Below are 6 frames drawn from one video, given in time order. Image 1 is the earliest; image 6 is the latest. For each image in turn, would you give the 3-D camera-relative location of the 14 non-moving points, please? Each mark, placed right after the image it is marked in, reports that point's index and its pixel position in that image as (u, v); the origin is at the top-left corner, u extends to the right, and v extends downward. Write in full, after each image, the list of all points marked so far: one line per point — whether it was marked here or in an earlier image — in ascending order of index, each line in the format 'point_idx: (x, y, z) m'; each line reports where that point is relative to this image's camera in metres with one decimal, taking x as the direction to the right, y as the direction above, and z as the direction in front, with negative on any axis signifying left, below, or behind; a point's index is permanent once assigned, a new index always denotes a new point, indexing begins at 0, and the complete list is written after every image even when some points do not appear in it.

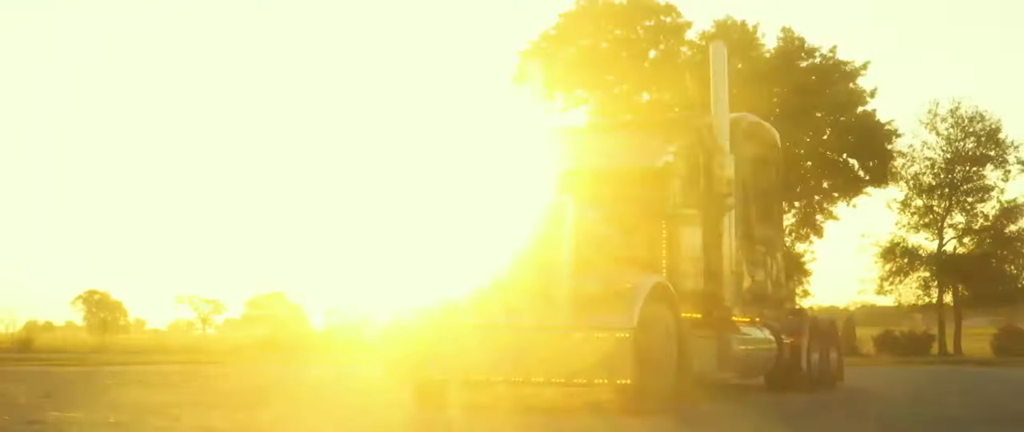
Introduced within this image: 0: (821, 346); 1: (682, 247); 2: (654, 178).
0: (+4.8, -2.0, +19.3) m
1: (+1.9, -0.3, +13.7) m
2: (+1.6, +0.5, +14.0) m
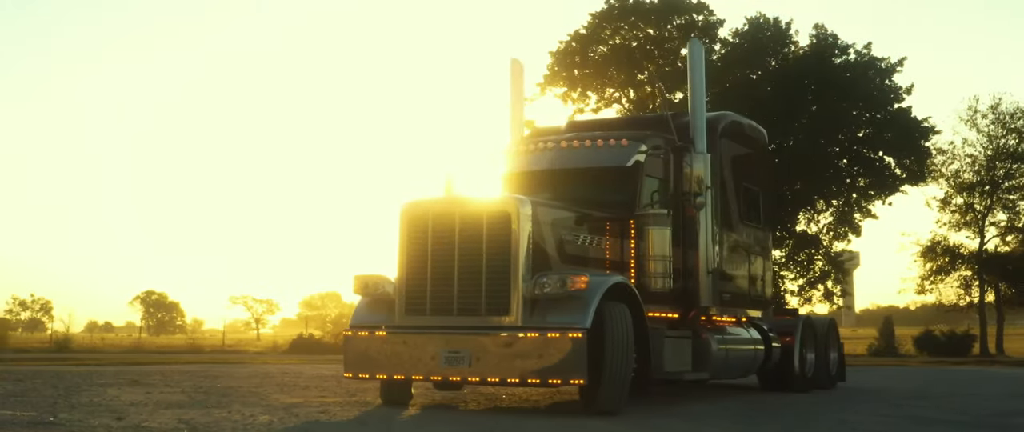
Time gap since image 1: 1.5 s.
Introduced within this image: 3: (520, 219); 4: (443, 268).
0: (+4.7, -2.0, +19.2) m
1: (+1.5, -0.3, +13.6) m
2: (+1.3, +0.5, +14.0) m
3: (+0.1, 0.0, +12.0) m
4: (-0.7, -0.5, +12.3) m
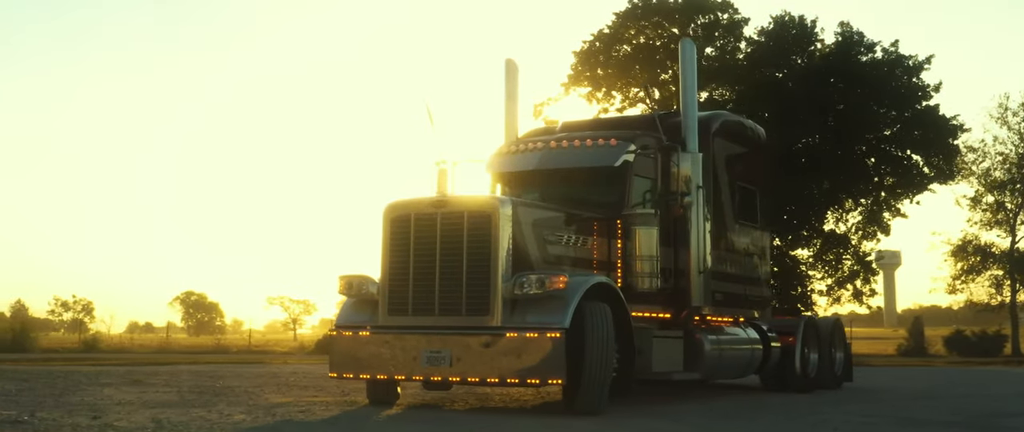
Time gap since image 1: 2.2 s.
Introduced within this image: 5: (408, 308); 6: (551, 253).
0: (+4.8, -2.0, +19.0) m
1: (+1.4, -0.3, +13.6) m
2: (+1.1, +0.5, +14.0) m
3: (-0.1, 0.0, +12.0) m
4: (-0.9, -0.5, +12.3) m
5: (-1.0, -0.9, +12.4) m
6: (+0.4, -0.4, +12.7) m
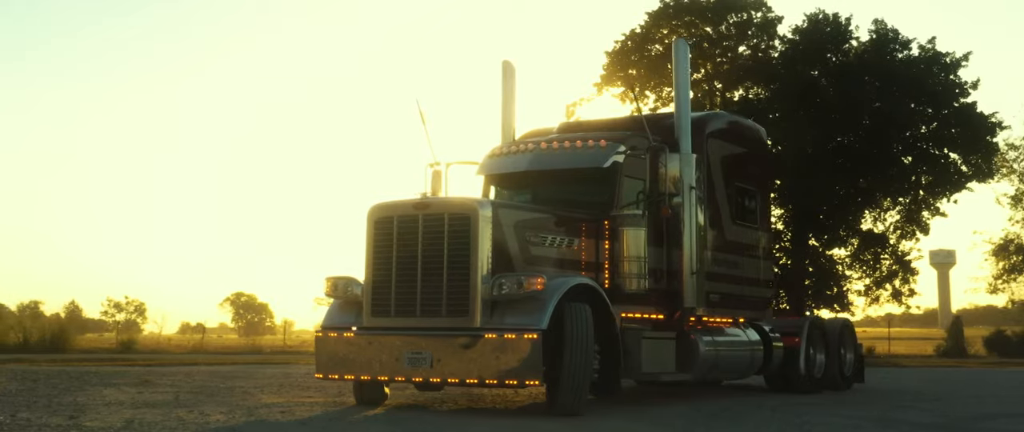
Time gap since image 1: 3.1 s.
0: (+4.8, -2.0, +18.9) m
1: (+1.3, -0.3, +13.6) m
2: (+1.0, +0.4, +14.0) m
3: (-0.3, -0.1, +12.1) m
4: (-1.1, -0.5, +12.4) m
5: (-1.2, -0.9, +12.5) m
6: (+0.2, -0.4, +12.7) m
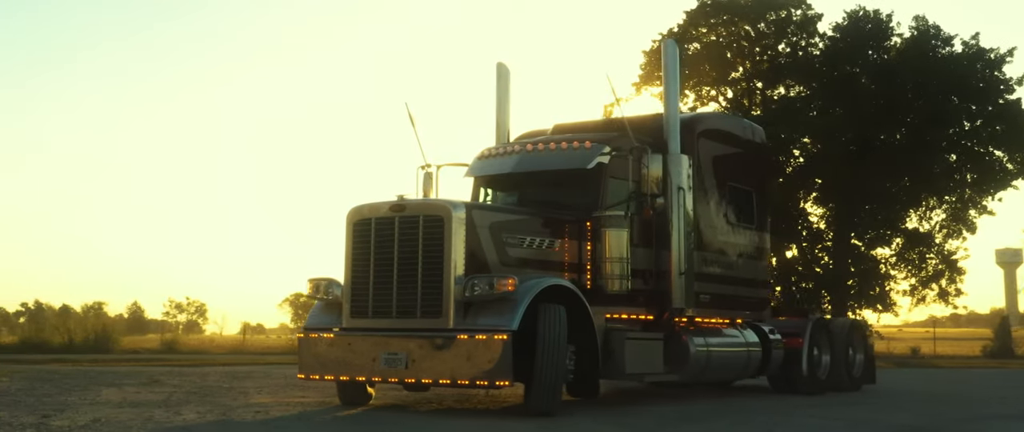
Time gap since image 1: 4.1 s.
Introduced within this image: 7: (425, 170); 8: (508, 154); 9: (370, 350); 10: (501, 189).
0: (+4.9, -1.9, +18.8) m
1: (+1.1, -0.3, +13.6) m
2: (+0.8, +0.4, +14.0) m
3: (-0.6, -0.1, +12.2) m
4: (-1.3, -0.6, +12.5) m
5: (-1.5, -1.0, +12.6) m
6: (0.0, -0.4, +12.8) m
7: (-1.1, +0.6, +15.2) m
8: (0.0, +0.7, +14.7) m
9: (-1.4, -1.3, +12.4) m
10: (-0.1, +0.3, +14.6) m
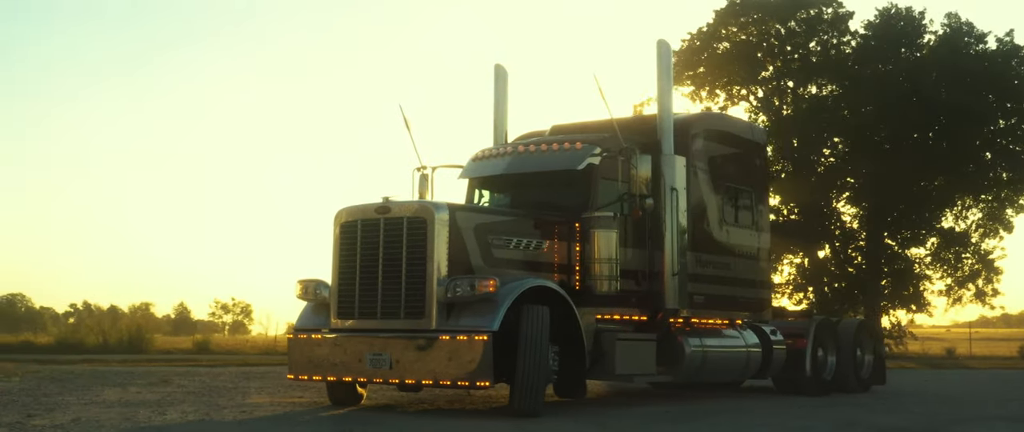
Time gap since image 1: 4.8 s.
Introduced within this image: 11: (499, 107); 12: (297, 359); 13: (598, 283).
0: (+5.0, -1.9, +18.6) m
1: (+1.0, -0.4, +13.6) m
2: (+0.7, +0.4, +14.0) m
3: (-0.7, -0.1, +12.2) m
4: (-1.4, -0.6, +12.6) m
5: (-1.6, -1.0, +12.7) m
6: (-0.2, -0.4, +12.8) m
7: (-1.1, +0.5, +15.3) m
8: (-0.1, +0.7, +14.7) m
9: (-1.6, -1.4, +12.5) m
10: (-0.2, +0.3, +14.7) m
11: (-0.2, +1.4, +16.3) m
12: (-2.3, -1.5, +13.2) m
13: (+0.9, -0.7, +13.6) m
